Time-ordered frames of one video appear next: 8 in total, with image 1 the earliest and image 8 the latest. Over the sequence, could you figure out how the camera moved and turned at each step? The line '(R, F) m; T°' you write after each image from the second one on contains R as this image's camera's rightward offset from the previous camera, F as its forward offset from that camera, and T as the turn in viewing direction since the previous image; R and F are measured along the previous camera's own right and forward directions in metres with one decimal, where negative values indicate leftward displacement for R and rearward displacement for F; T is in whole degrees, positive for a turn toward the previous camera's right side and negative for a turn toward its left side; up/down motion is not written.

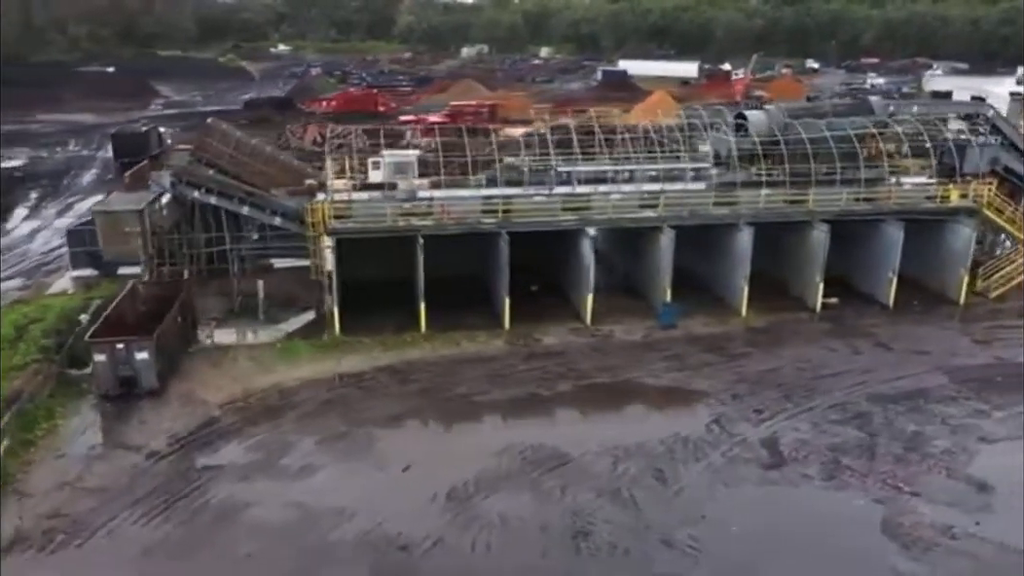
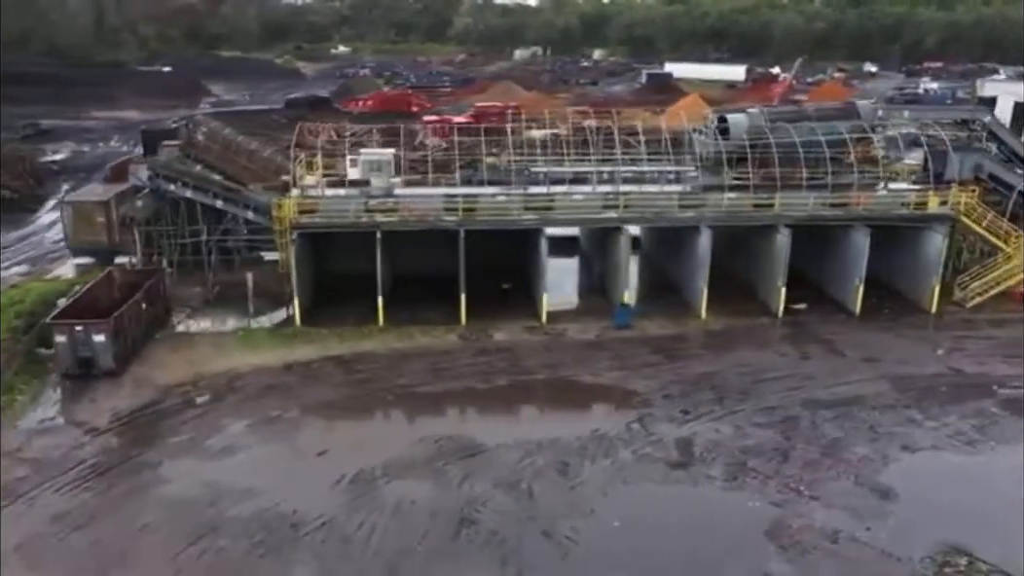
(+2.1, -0.2) m; -4°
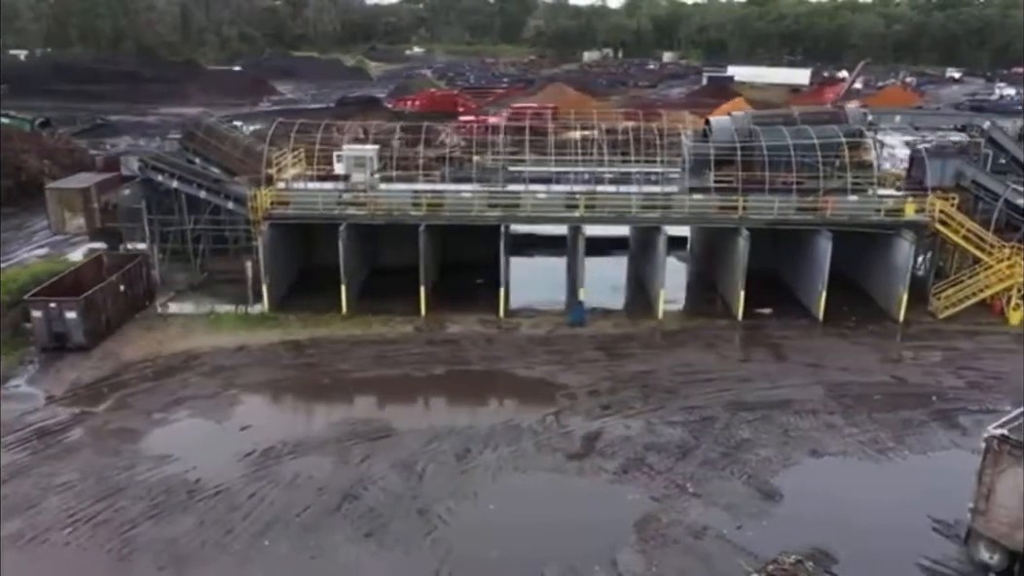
(+2.5, -0.3) m; -5°
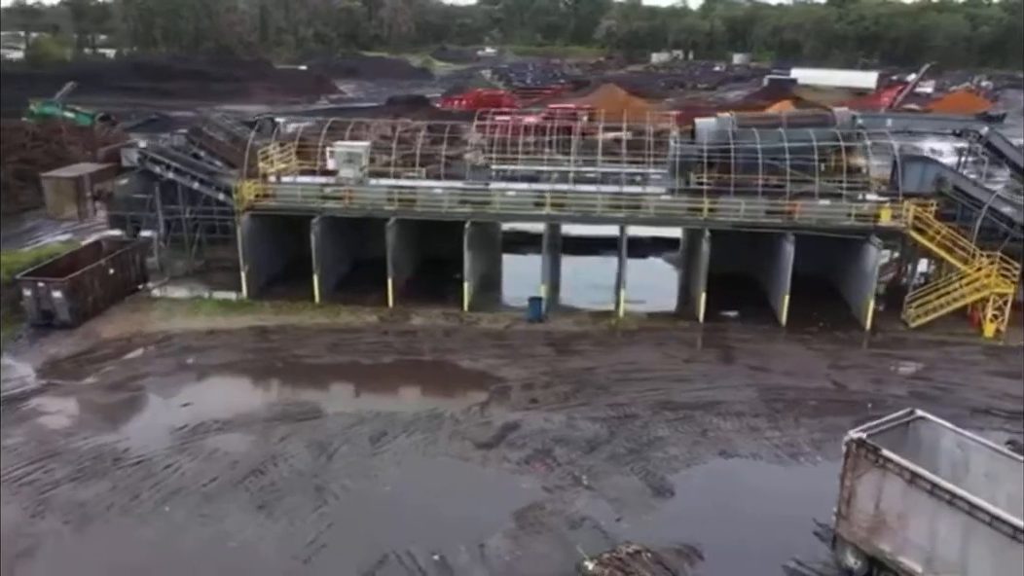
(+2.4, -0.3) m; -5°
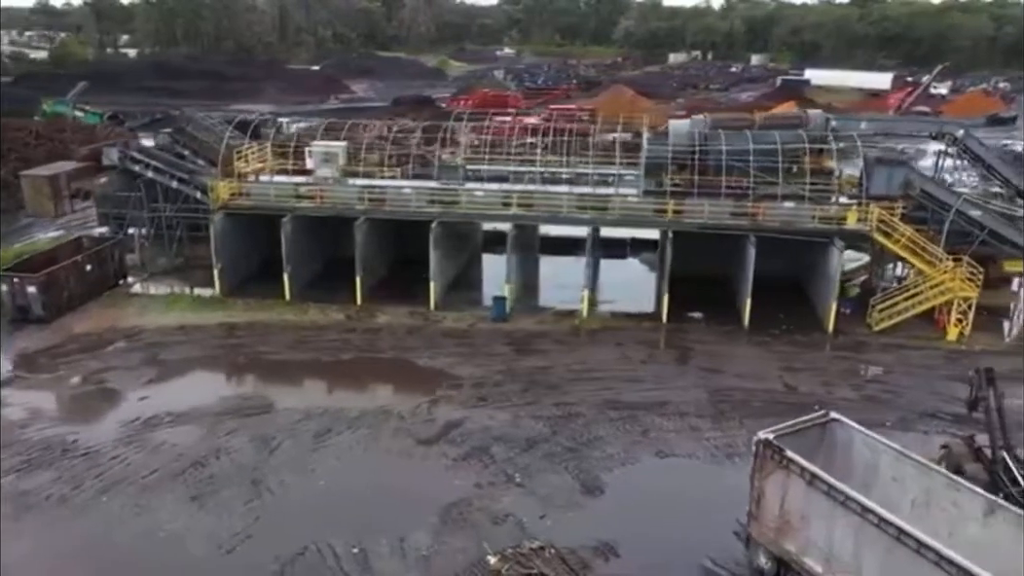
(+1.2, -0.1) m; -2°
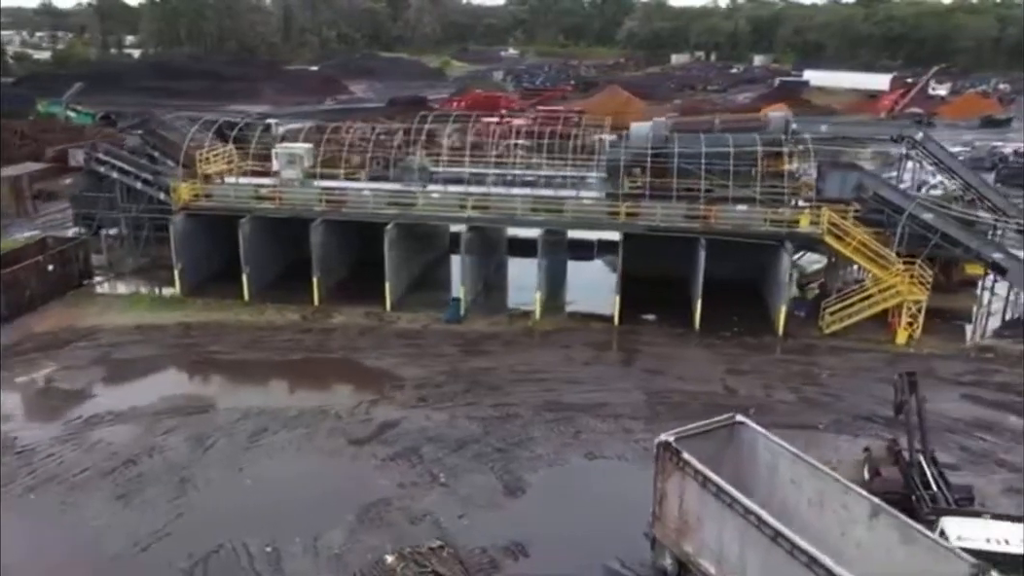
(+1.2, -0.1) m; -1°
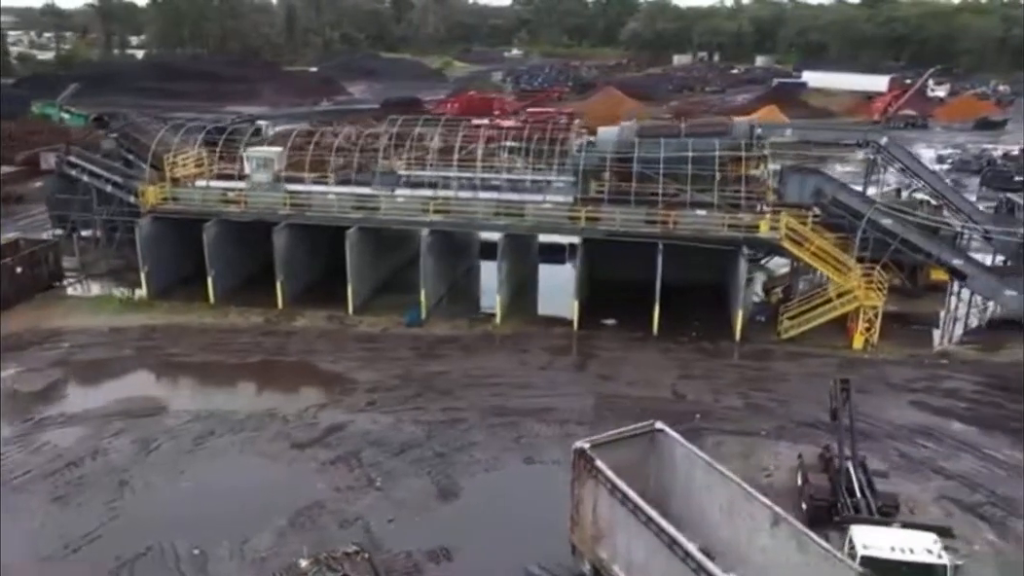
(+1.0, -0.1) m; -1°
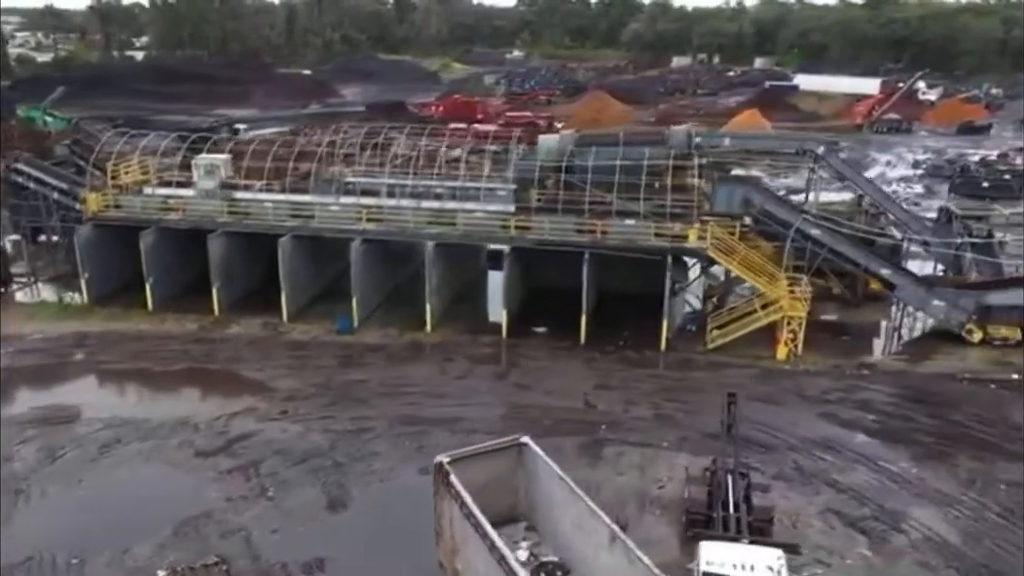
(+1.7, -0.1) m; -1°
